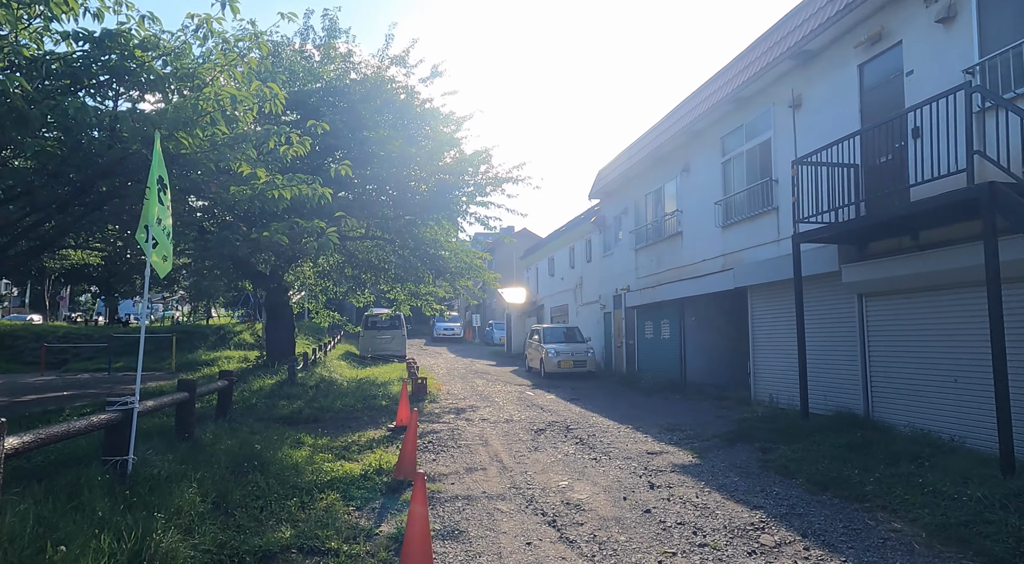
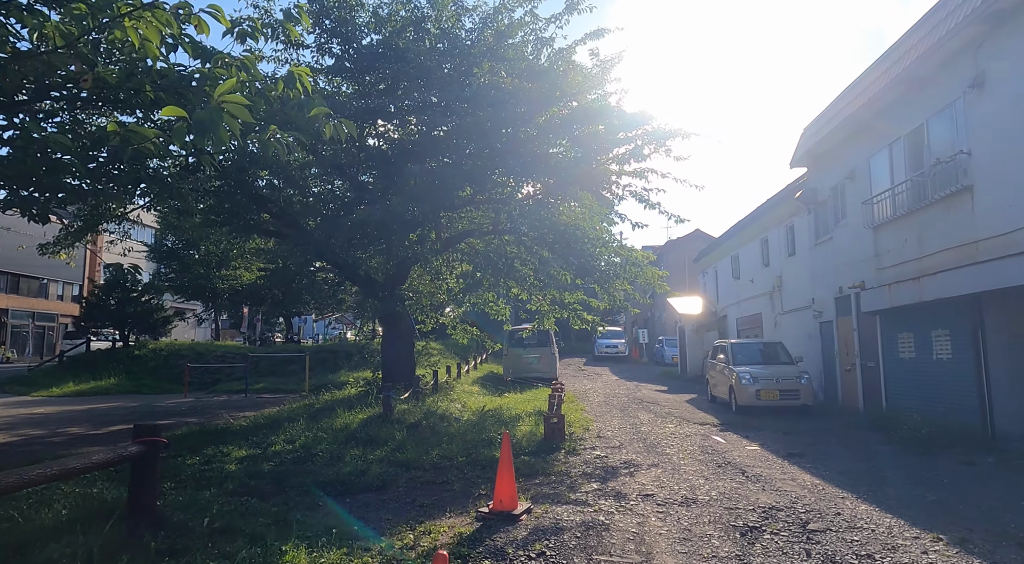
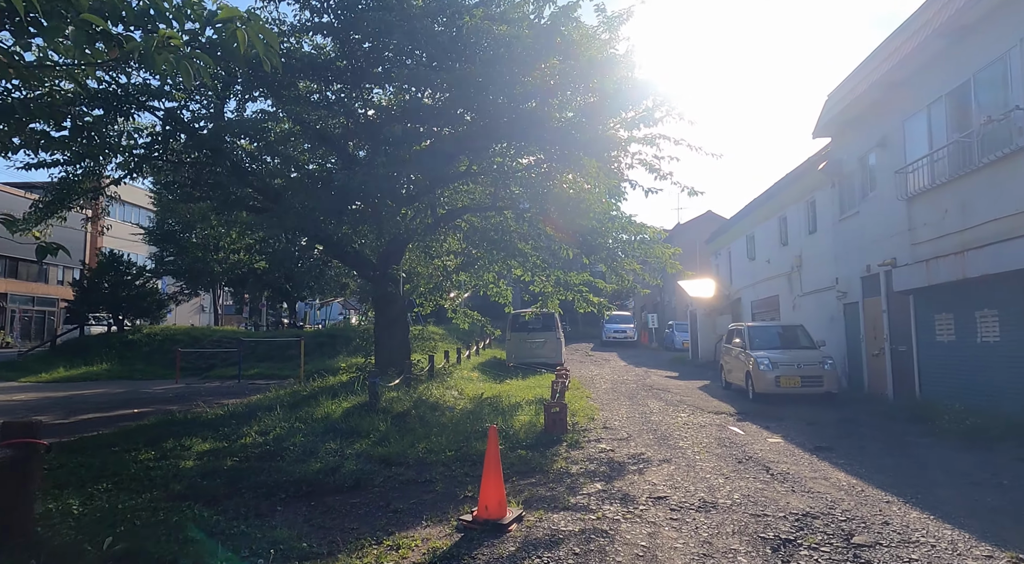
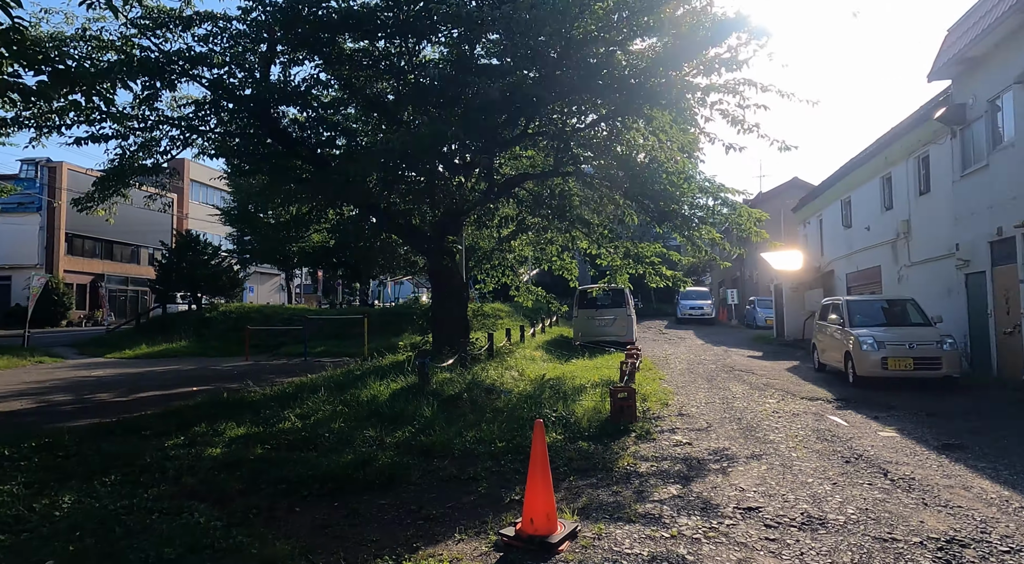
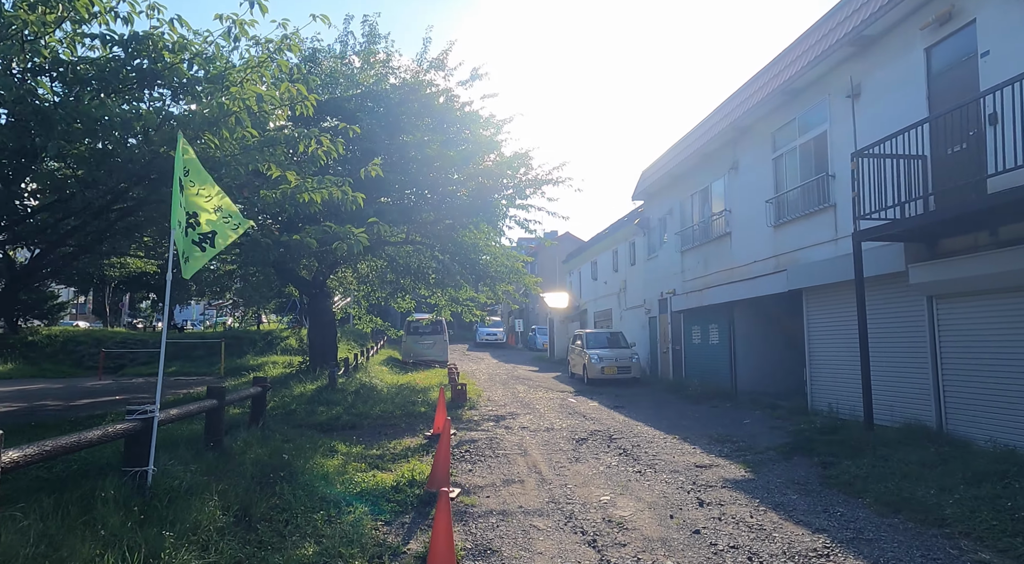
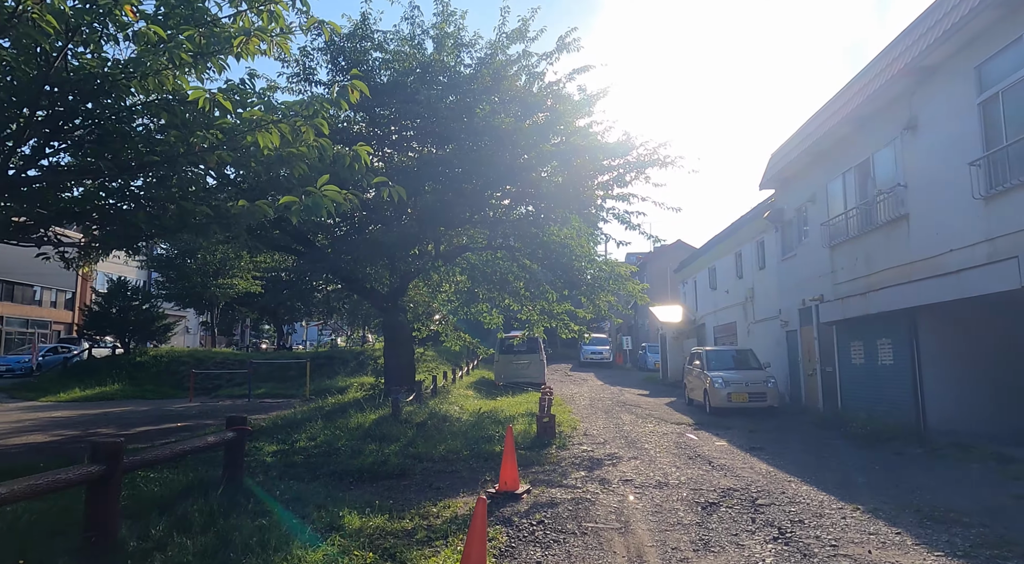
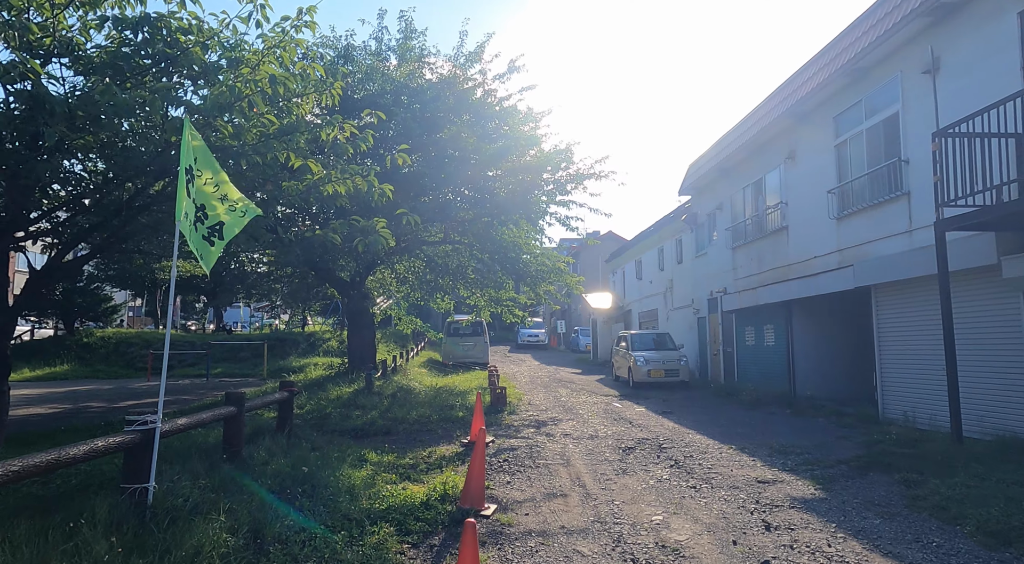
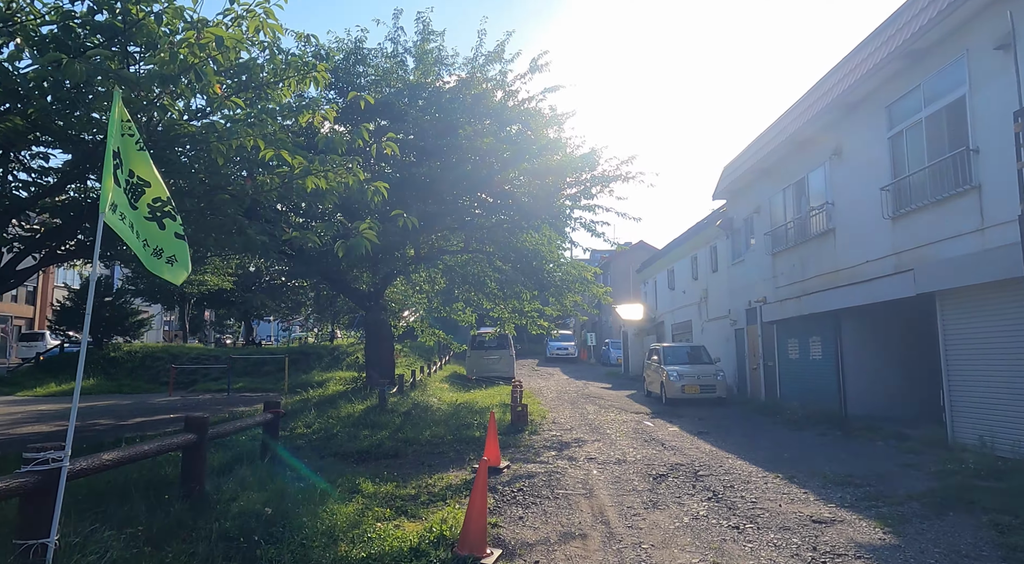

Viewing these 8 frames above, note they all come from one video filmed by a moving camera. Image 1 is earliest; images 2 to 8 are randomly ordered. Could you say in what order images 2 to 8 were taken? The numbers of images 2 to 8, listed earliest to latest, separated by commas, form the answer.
5, 7, 8, 6, 2, 3, 4
